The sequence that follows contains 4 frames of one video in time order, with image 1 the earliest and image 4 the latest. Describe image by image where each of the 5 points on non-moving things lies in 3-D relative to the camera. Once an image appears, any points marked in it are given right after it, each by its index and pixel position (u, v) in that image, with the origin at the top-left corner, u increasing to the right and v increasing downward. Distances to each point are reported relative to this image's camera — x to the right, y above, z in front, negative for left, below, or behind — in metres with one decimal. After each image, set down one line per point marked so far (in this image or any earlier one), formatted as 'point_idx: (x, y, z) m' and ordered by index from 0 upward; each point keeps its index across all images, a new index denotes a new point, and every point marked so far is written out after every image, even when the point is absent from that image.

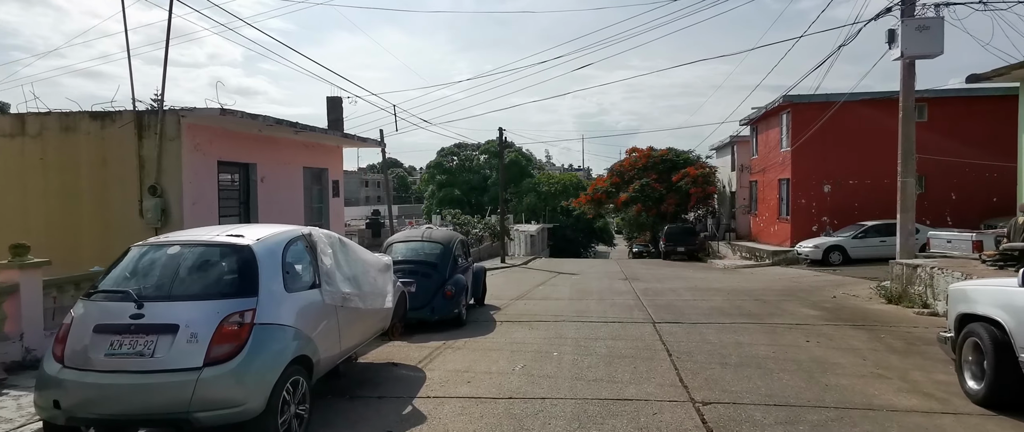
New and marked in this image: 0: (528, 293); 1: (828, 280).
0: (+0.4, -2.0, +15.1) m
1: (+9.1, -1.9, +16.9) m
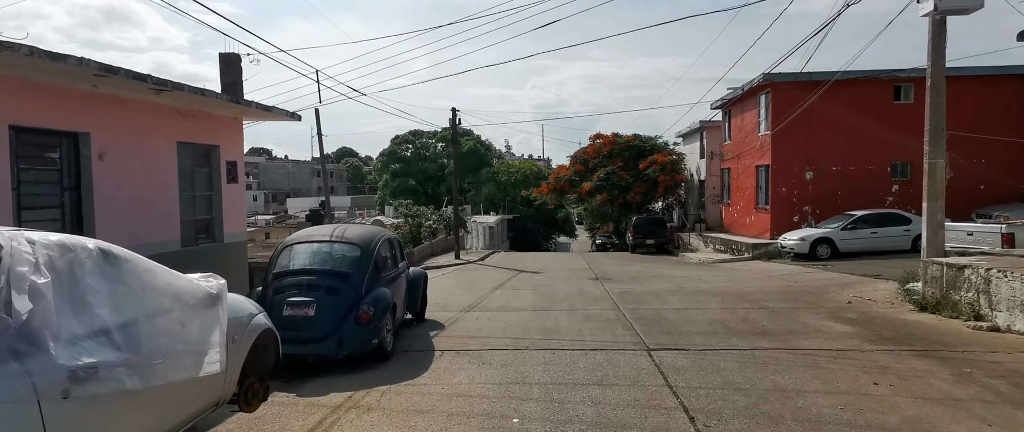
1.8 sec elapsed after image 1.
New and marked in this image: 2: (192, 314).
0: (-0.6, -1.8, +12.4) m
1: (+7.9, -1.6, +14.7) m
2: (-1.9, -0.6, +3.5) m
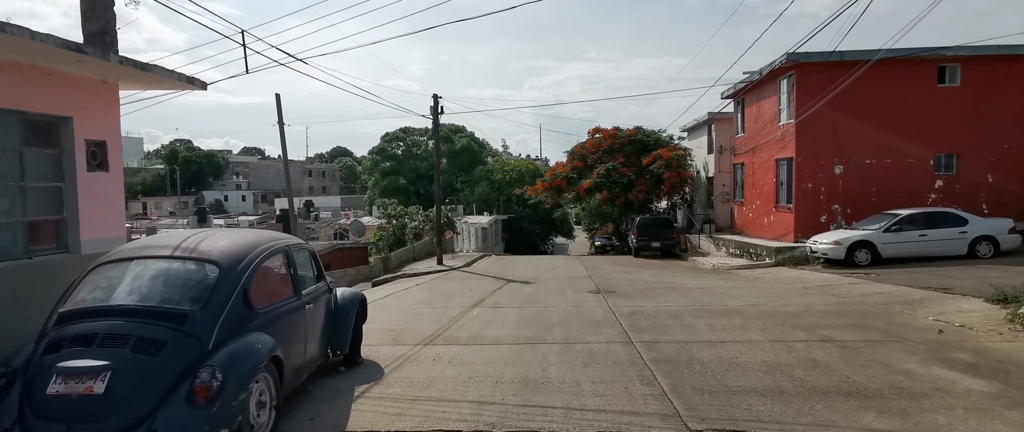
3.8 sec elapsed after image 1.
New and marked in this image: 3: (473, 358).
0: (-1.0, -1.8, +9.5) m
1: (+7.6, -1.6, +11.8) m
2: (-2.2, -0.6, +0.6) m
3: (-0.5, -1.8, +7.5) m
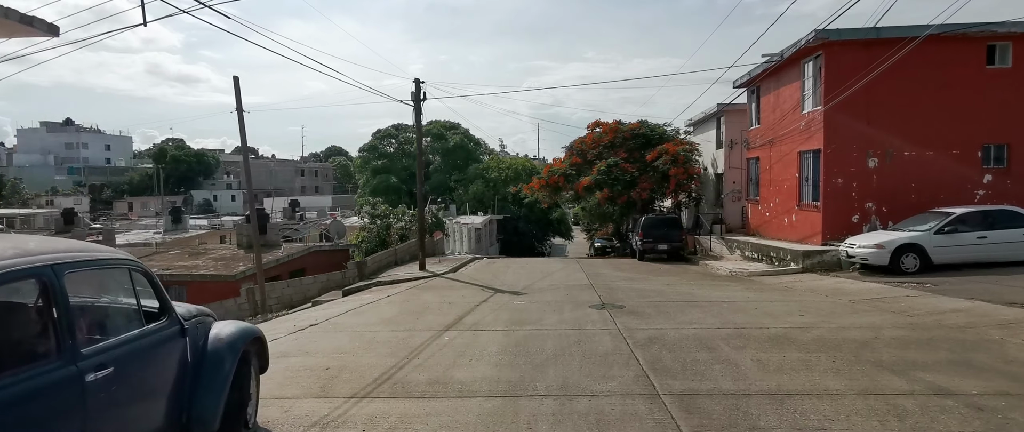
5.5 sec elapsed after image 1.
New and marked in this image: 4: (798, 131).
0: (-1.2, -1.8, +7.0) m
1: (+7.3, -1.6, +9.4) m
2: (-2.5, -0.5, -1.9) m
3: (-0.8, -1.8, +5.0) m
4: (+9.7, +2.9, +19.9) m
